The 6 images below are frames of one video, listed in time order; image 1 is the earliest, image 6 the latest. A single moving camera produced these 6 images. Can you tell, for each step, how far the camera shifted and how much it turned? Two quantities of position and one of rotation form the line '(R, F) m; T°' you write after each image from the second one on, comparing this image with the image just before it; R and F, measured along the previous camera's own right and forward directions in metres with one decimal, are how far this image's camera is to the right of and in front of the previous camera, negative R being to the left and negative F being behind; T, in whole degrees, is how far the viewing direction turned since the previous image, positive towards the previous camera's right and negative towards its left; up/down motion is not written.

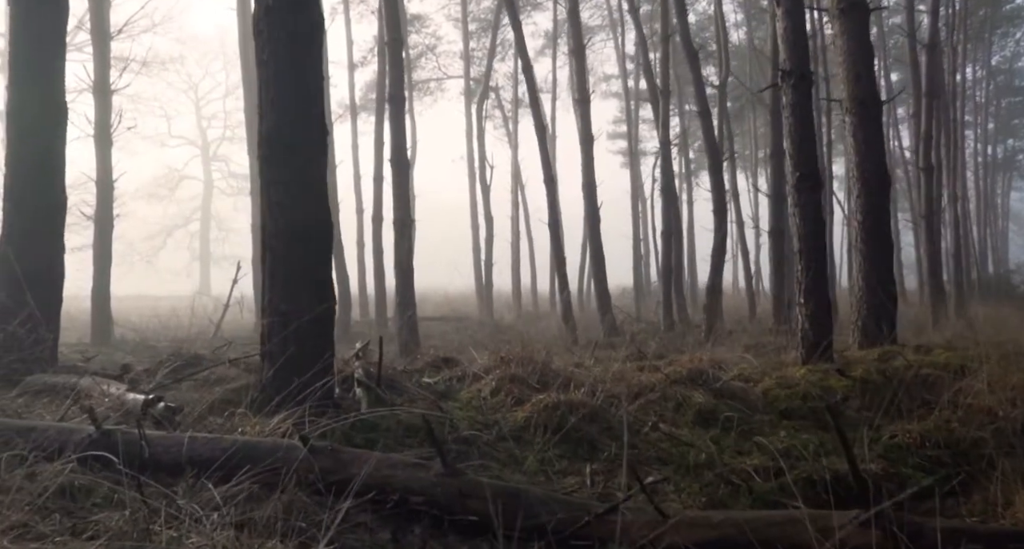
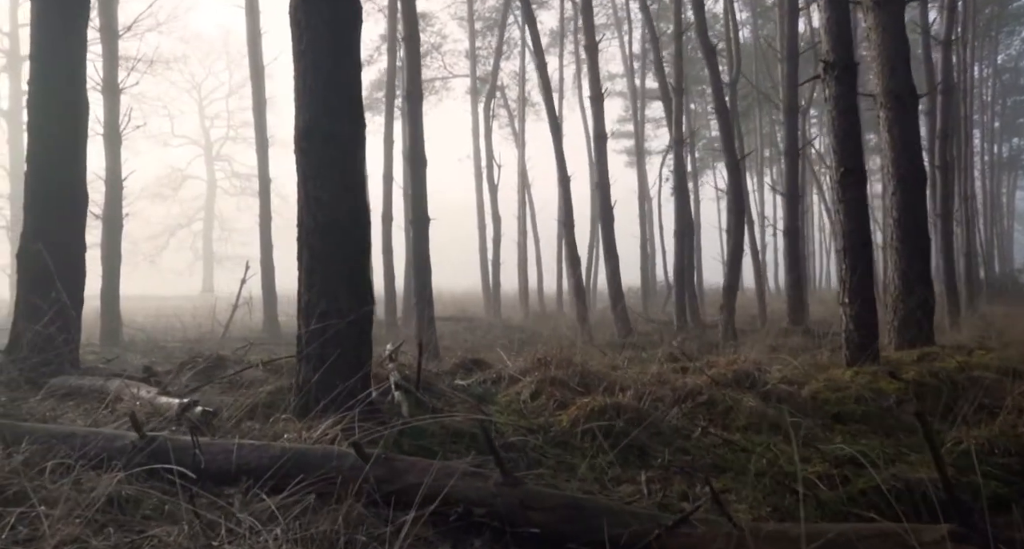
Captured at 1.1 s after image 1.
(-0.3, +0.2) m; 0°
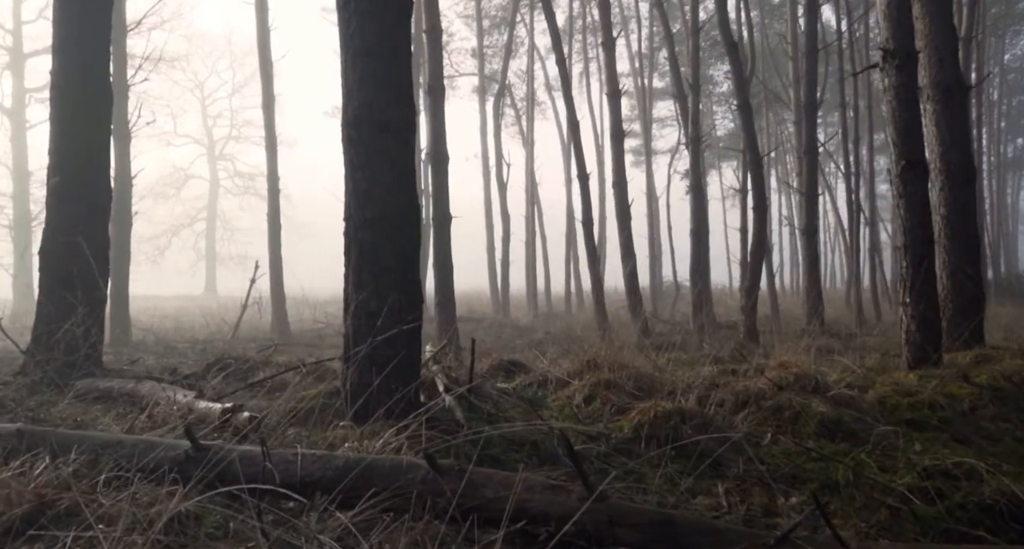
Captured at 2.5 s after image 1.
(-0.4, +0.3) m; 0°
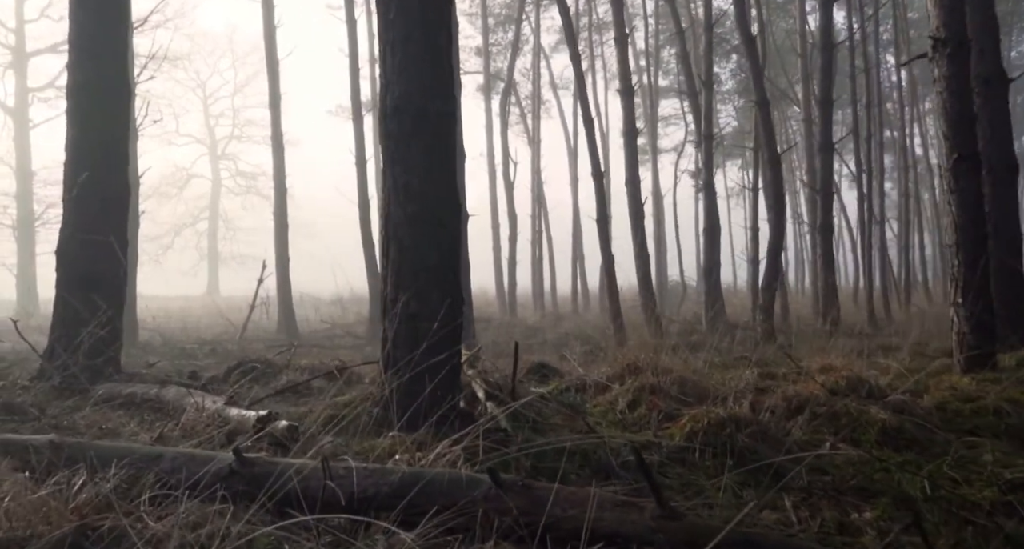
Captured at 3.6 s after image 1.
(-0.3, +0.3) m; 0°
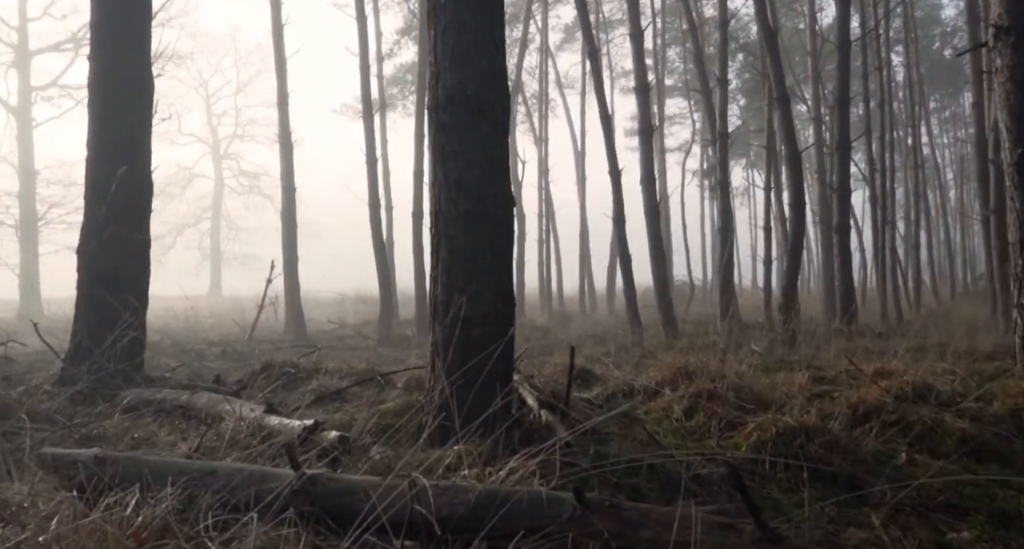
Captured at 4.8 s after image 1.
(-0.3, +0.3) m; 0°
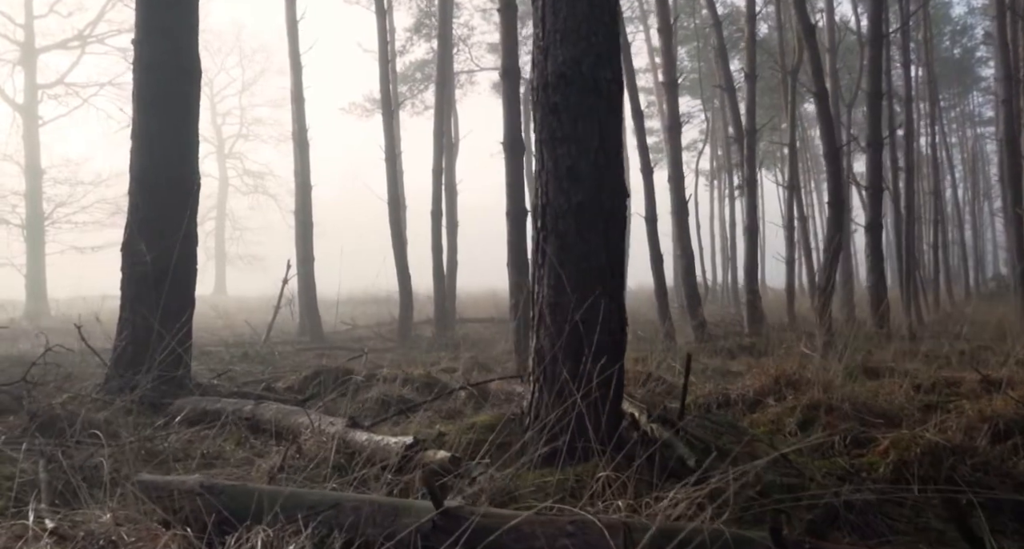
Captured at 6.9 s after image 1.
(-0.6, +0.5) m; 0°
